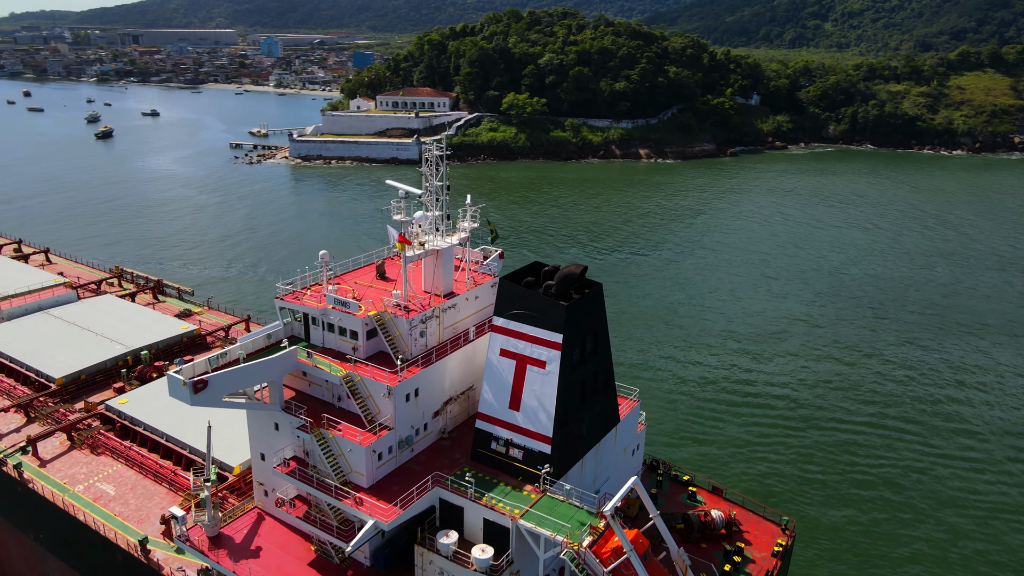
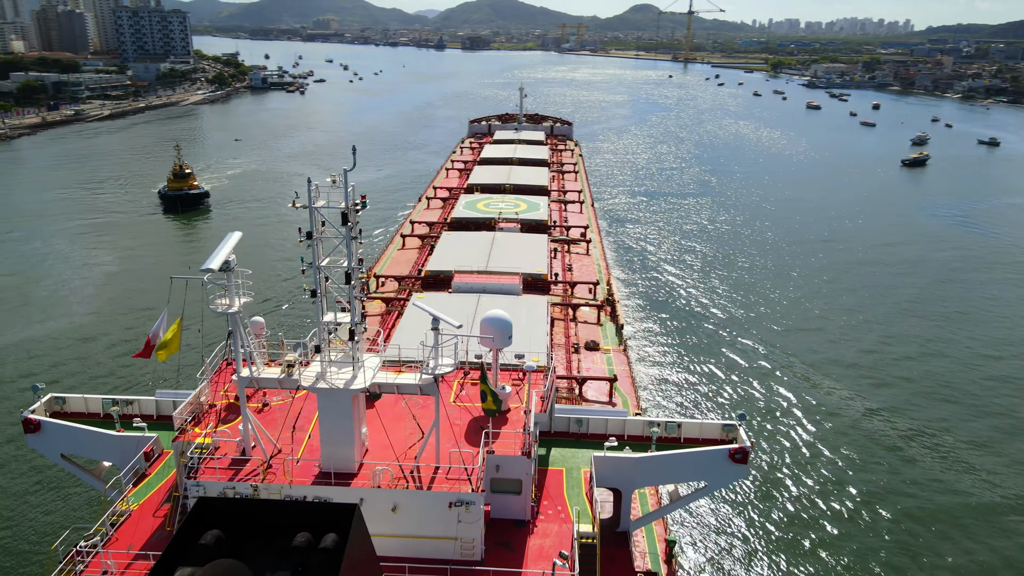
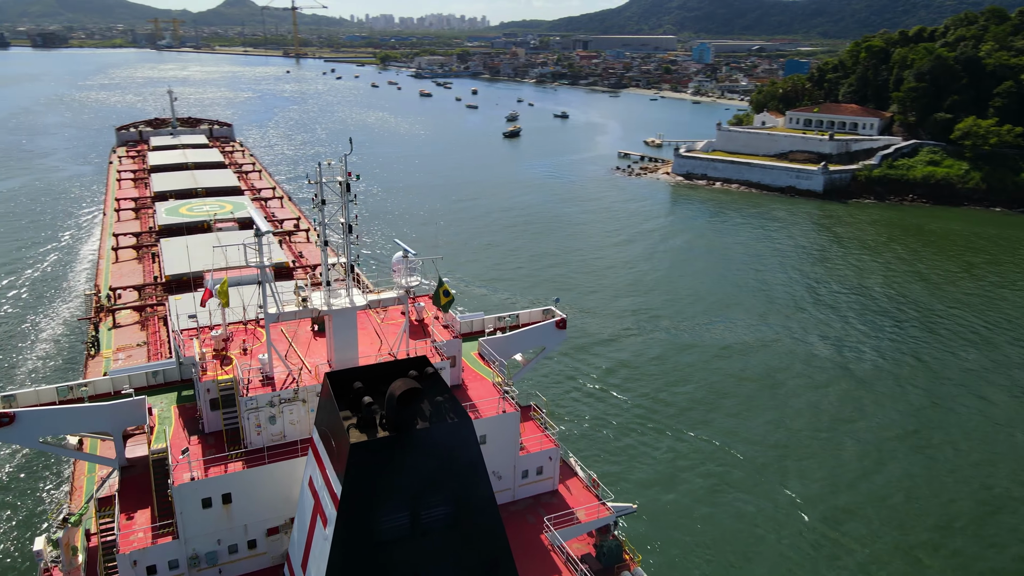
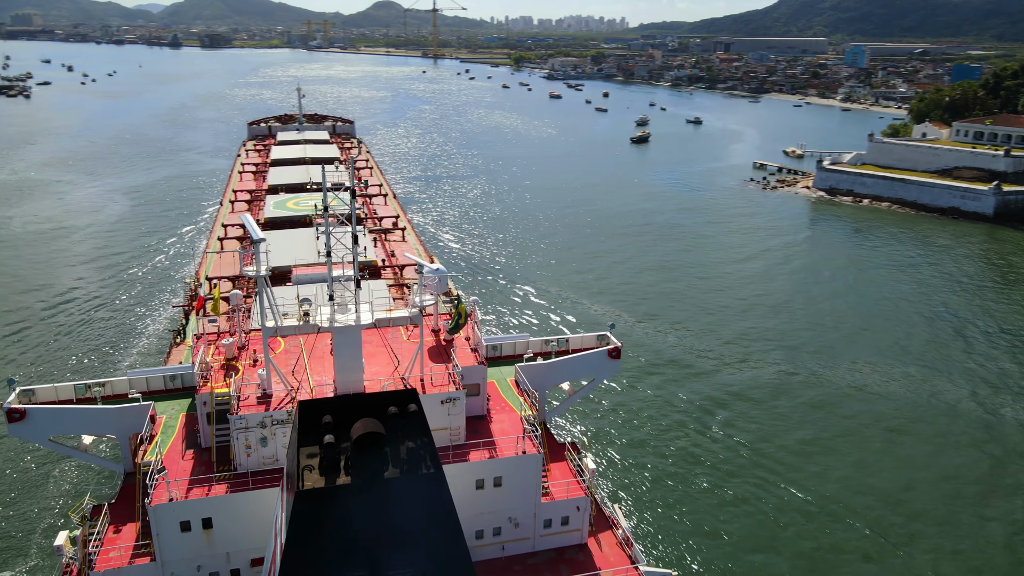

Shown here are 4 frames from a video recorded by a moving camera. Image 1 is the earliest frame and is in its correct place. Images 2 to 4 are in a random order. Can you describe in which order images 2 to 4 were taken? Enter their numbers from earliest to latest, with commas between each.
3, 4, 2
